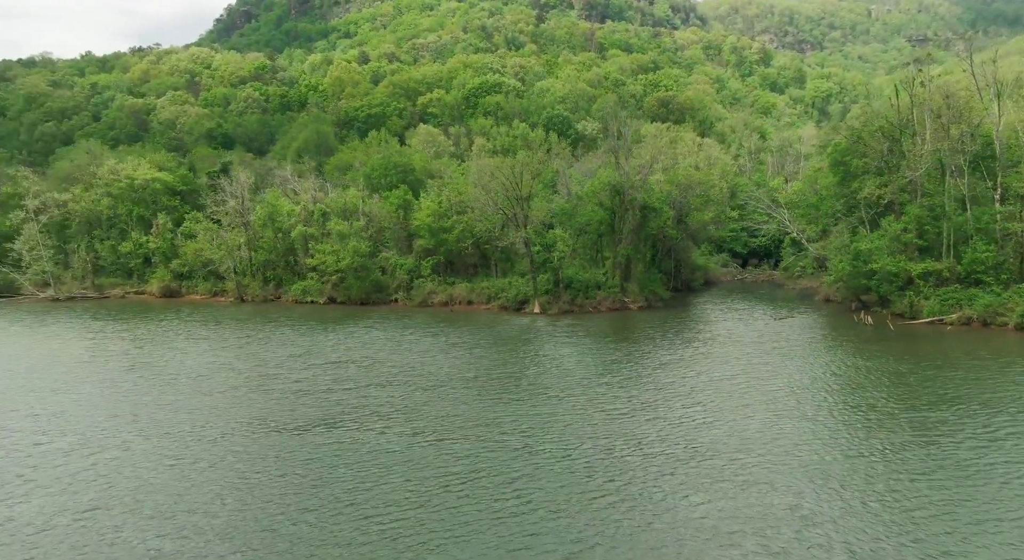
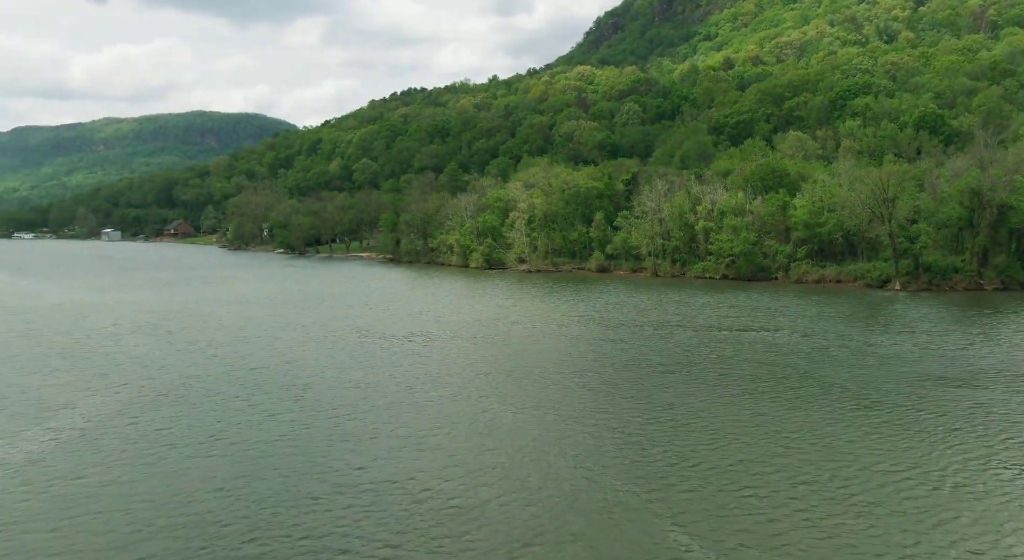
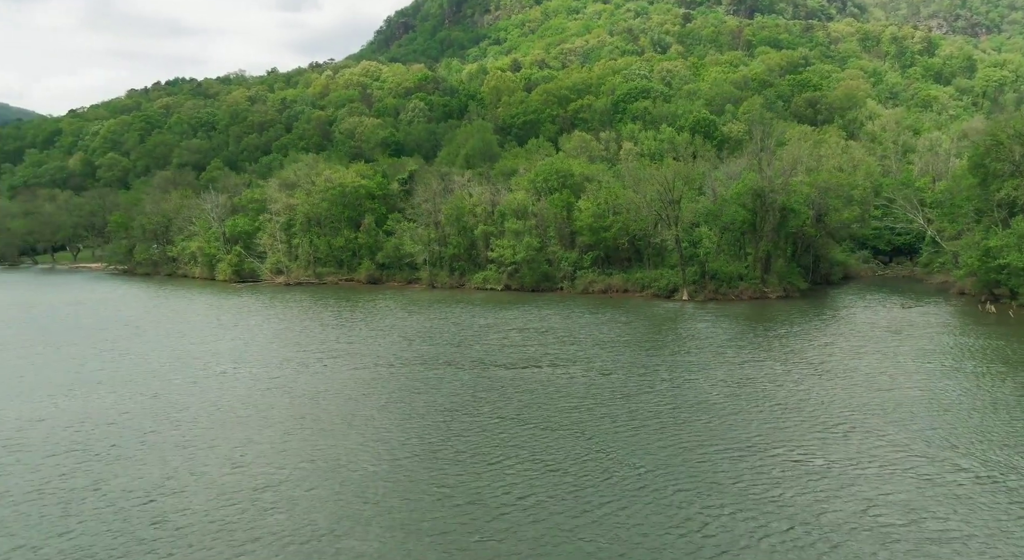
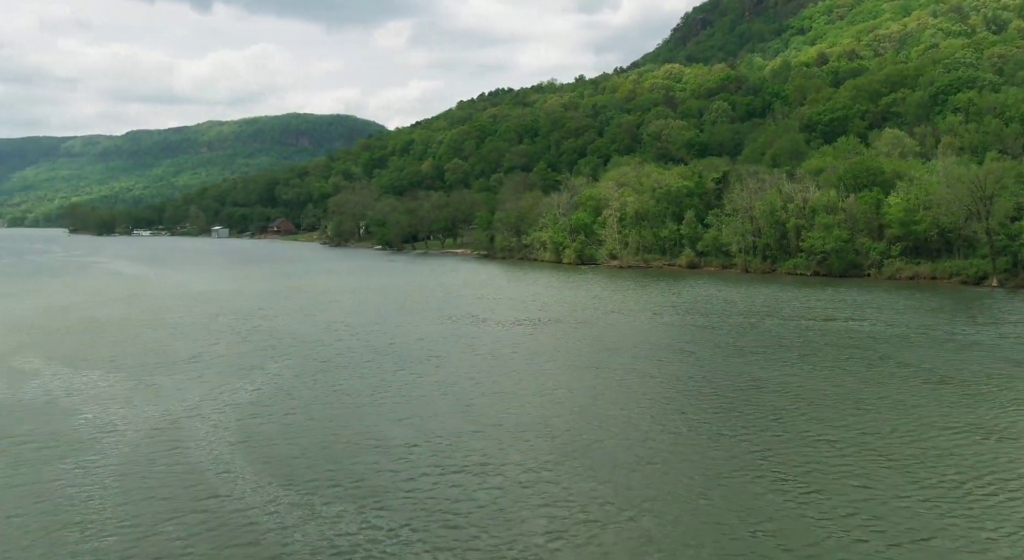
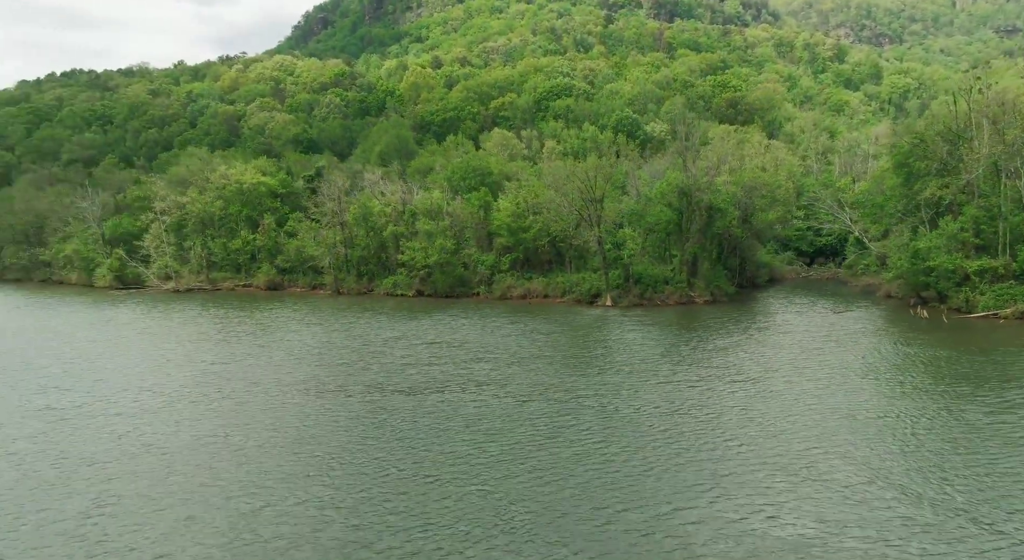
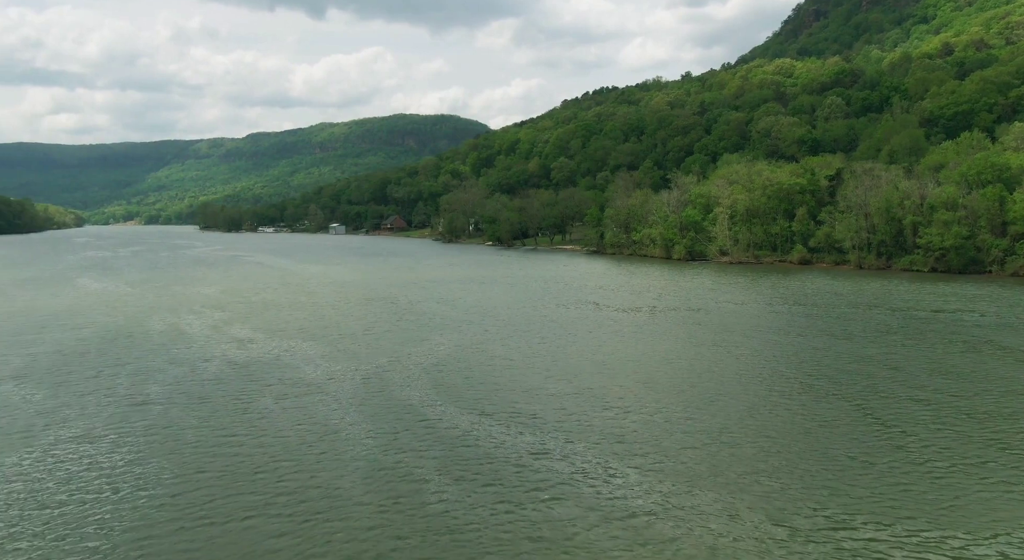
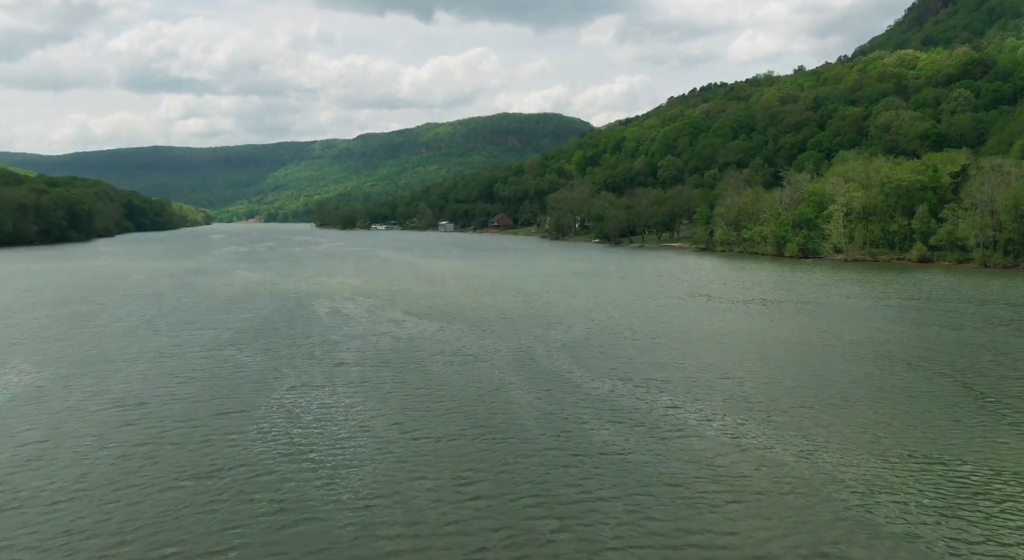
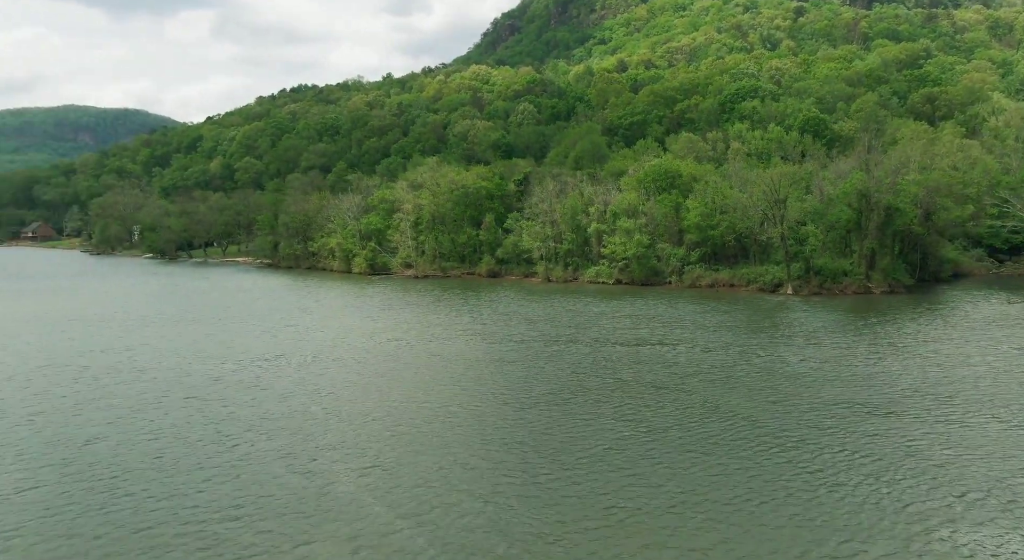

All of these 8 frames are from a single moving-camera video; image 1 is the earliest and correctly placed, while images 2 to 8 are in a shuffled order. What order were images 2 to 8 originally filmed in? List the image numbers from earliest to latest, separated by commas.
5, 3, 8, 2, 4, 6, 7
